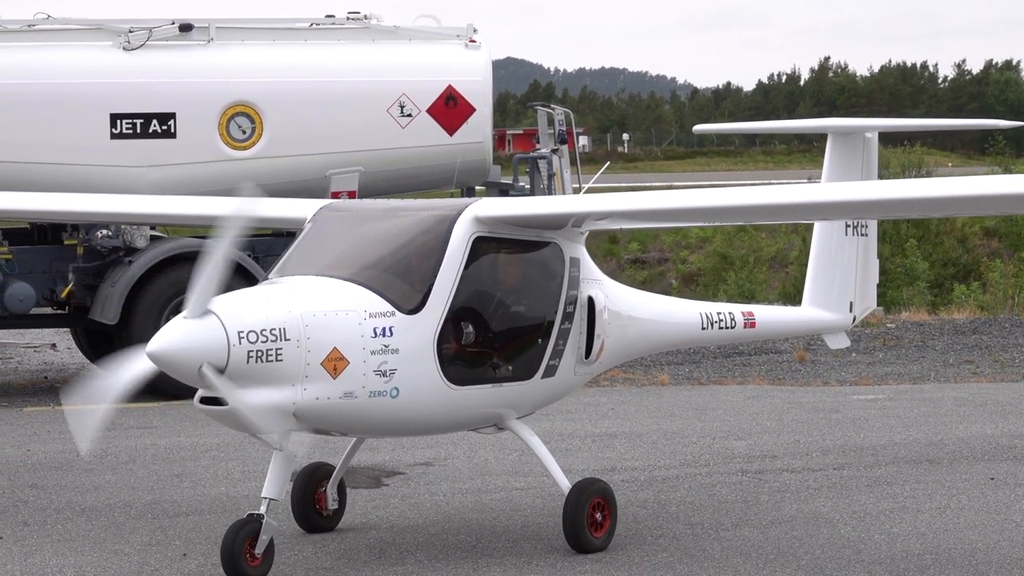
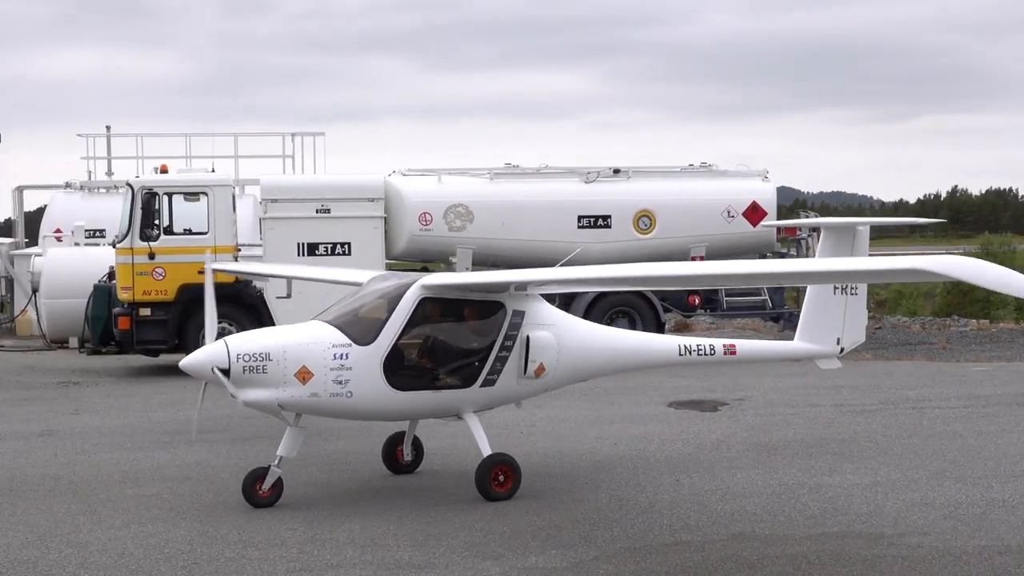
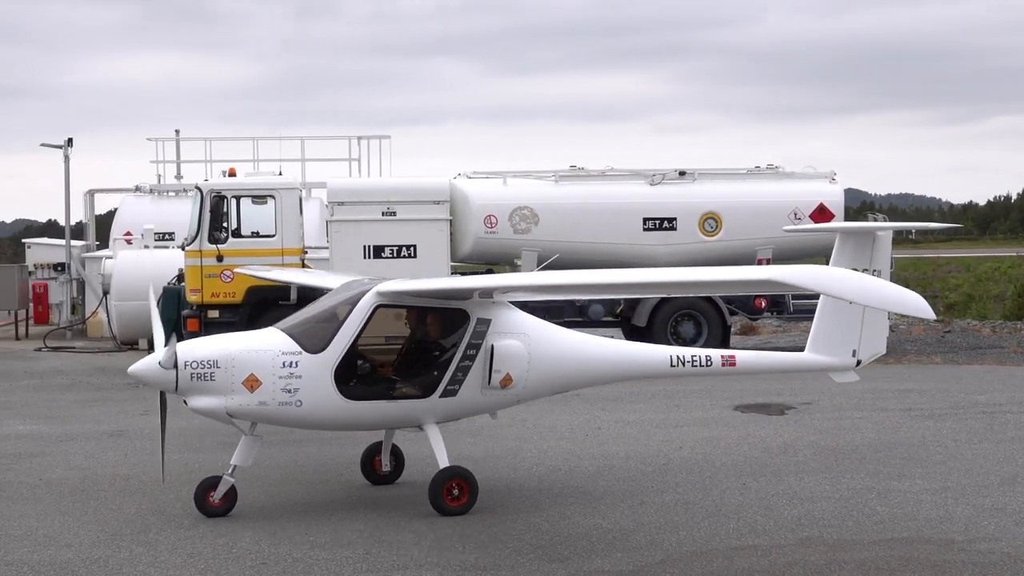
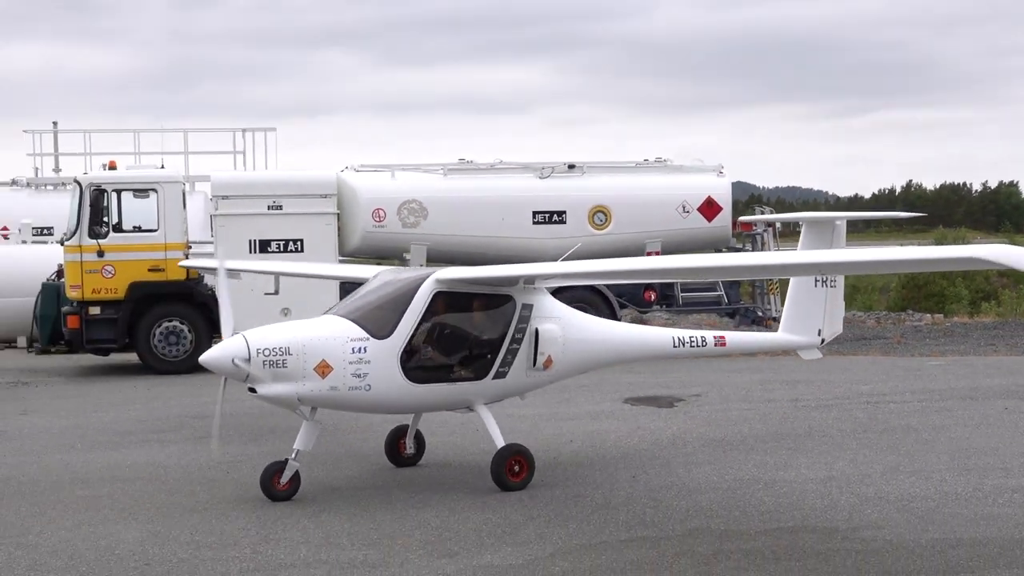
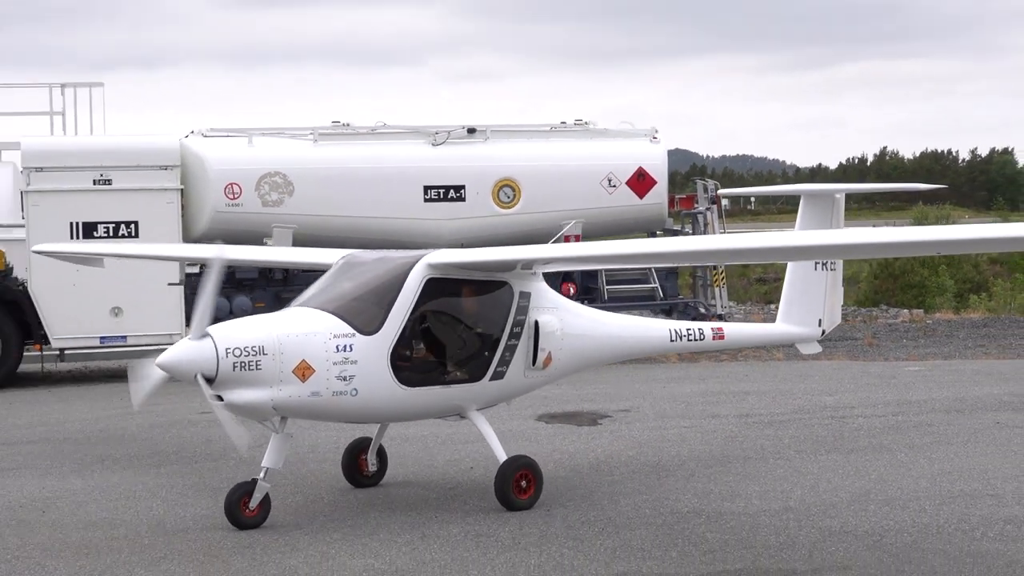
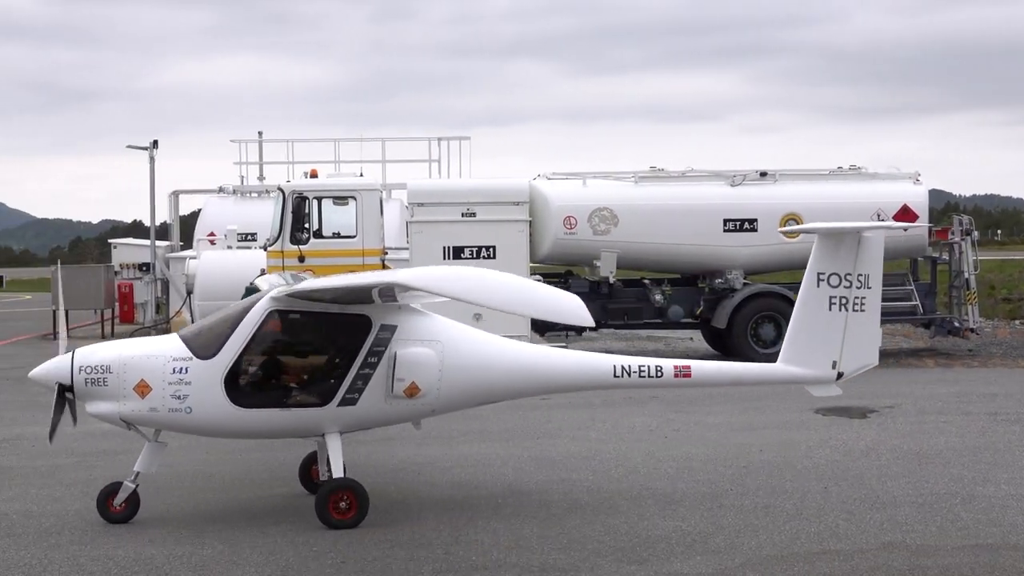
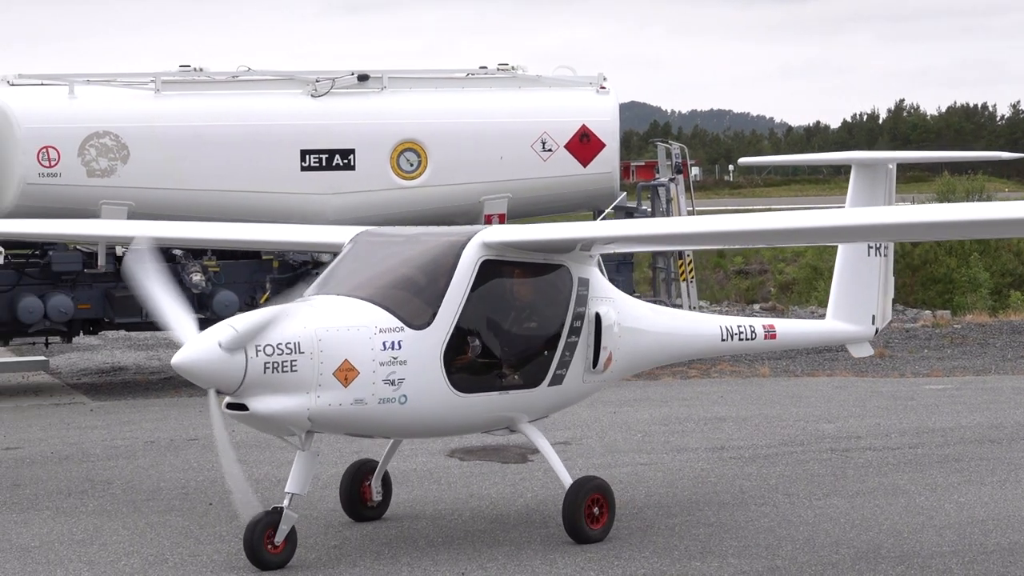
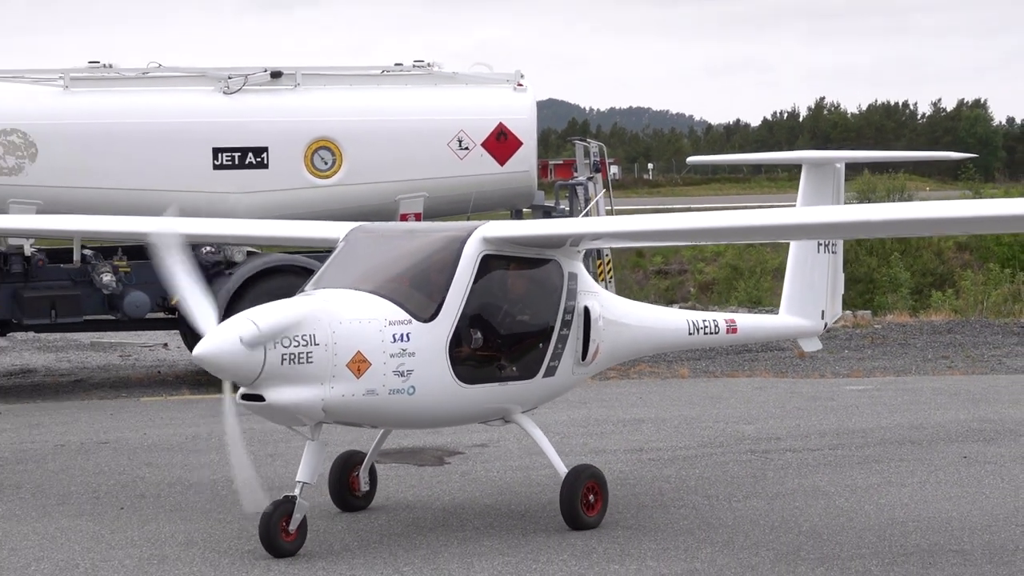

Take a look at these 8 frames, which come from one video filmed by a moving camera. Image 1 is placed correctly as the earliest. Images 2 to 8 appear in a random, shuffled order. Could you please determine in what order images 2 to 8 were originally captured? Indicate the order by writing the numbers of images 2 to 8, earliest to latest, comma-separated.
8, 7, 5, 4, 2, 3, 6
